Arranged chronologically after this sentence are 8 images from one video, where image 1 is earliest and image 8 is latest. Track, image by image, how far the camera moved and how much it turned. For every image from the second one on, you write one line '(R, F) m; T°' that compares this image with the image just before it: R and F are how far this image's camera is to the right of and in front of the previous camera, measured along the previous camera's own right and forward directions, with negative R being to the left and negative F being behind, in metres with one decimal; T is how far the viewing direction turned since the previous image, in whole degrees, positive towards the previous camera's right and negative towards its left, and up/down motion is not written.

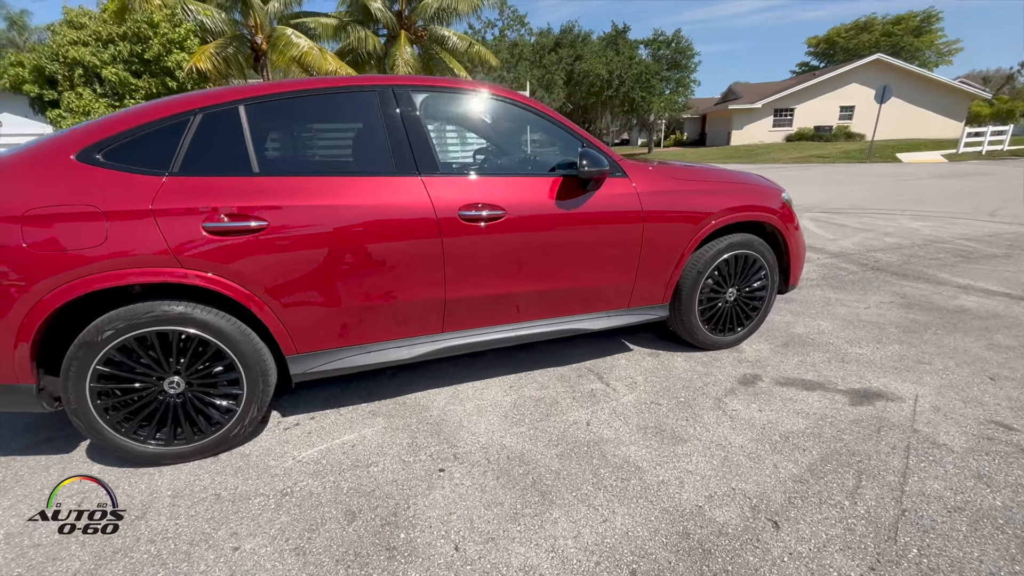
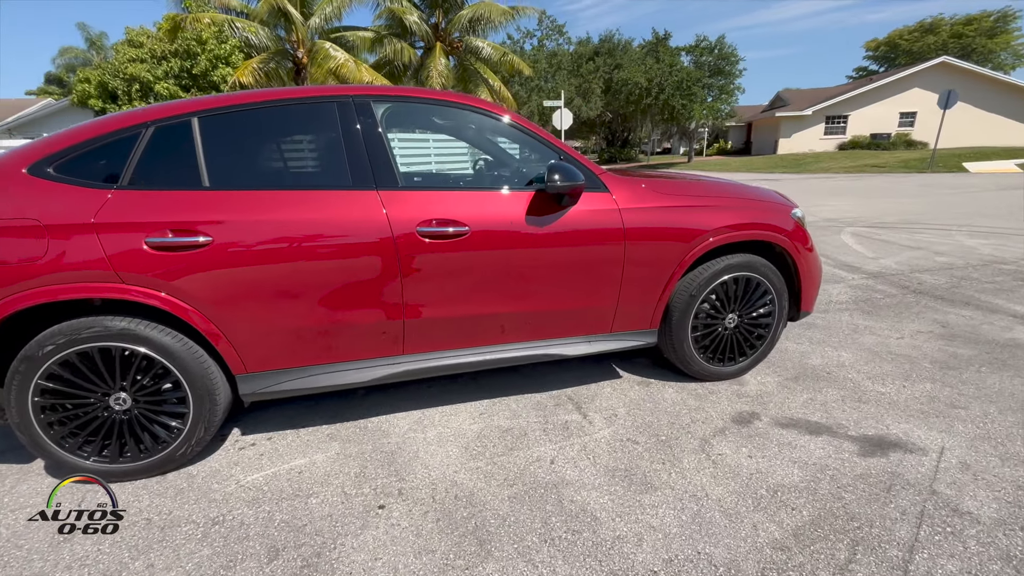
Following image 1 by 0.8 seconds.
(+0.4, +0.2) m; -5°
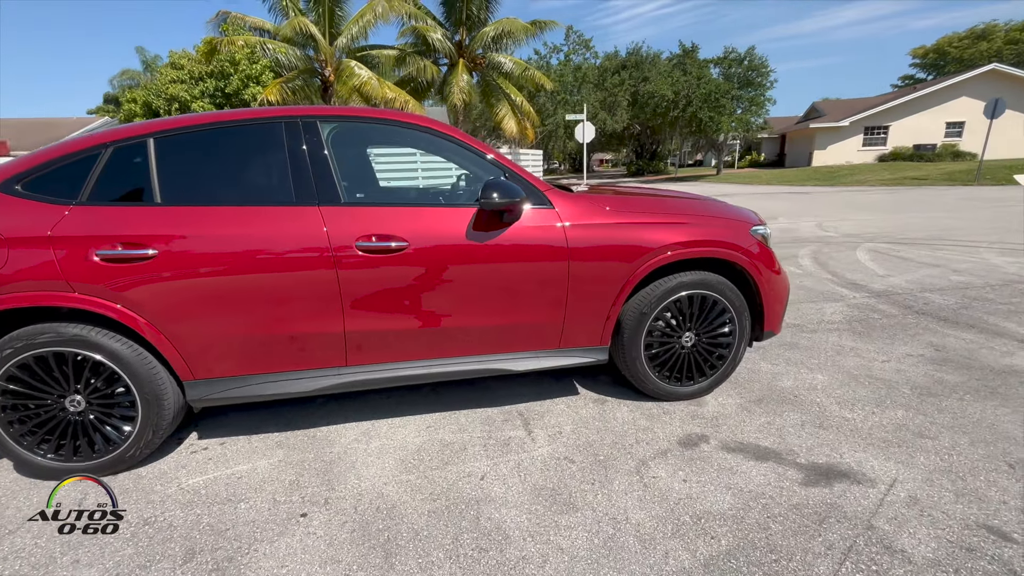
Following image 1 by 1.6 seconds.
(+0.5, 0.0) m; -4°
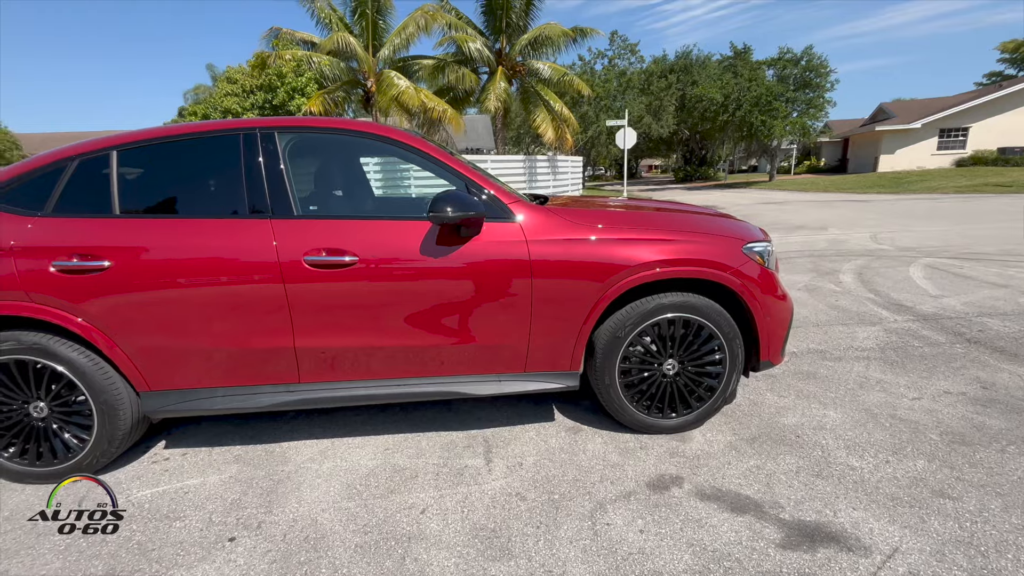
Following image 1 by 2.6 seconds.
(+0.5, +0.2) m; -6°
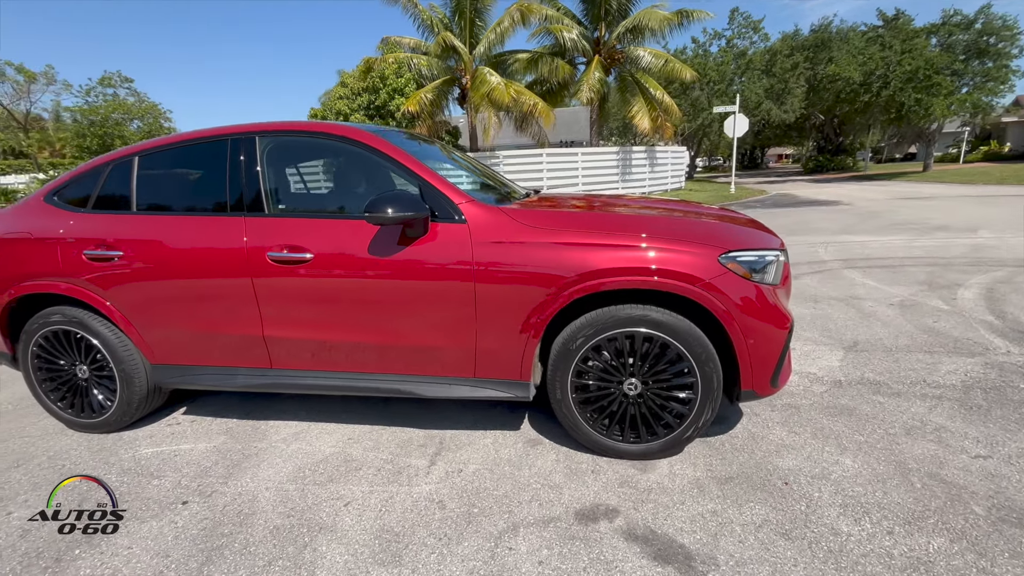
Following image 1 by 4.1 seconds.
(+0.8, +0.2) m; -13°
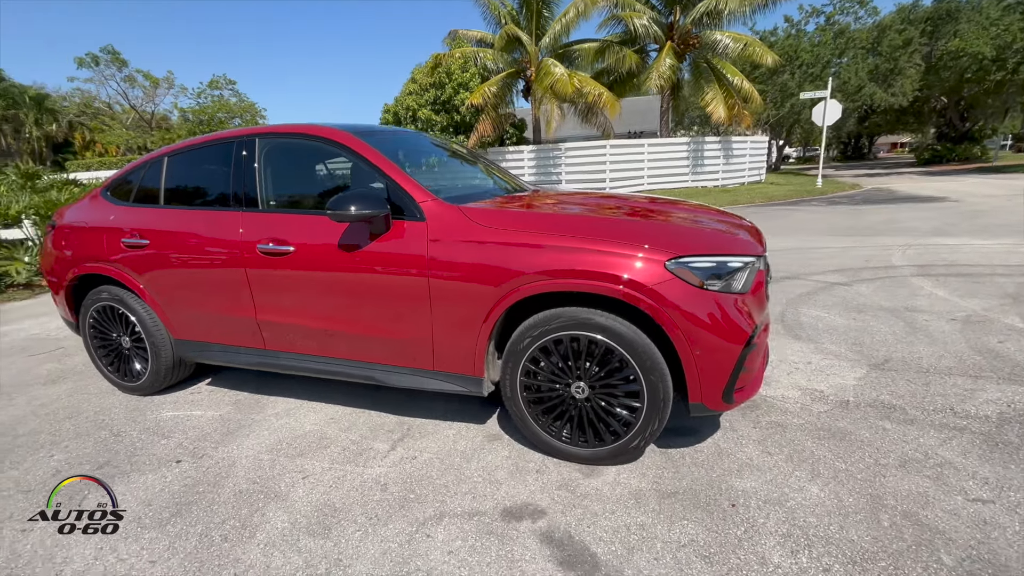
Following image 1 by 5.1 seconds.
(+0.6, 0.0) m; -9°
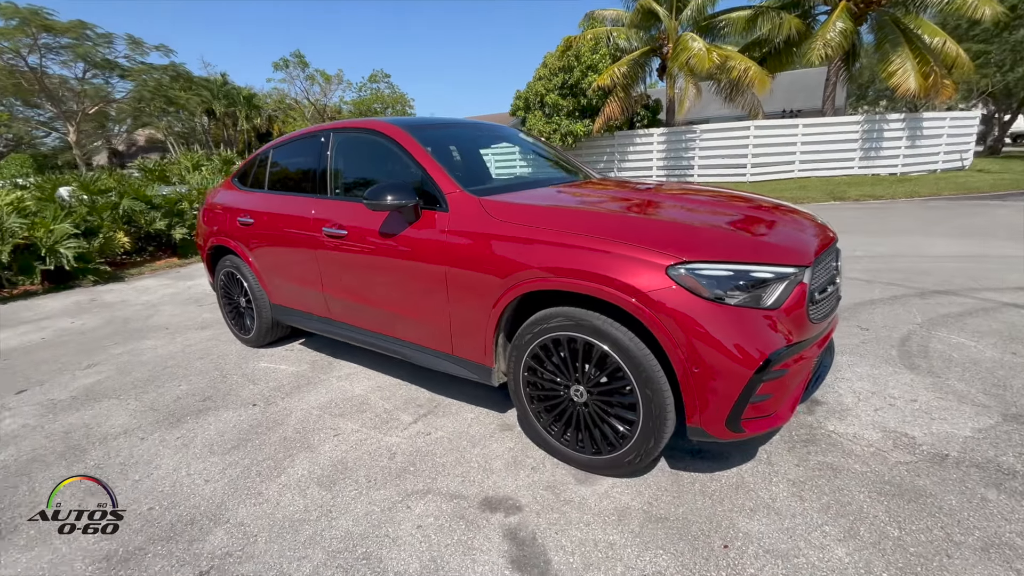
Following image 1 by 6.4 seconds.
(+0.6, +0.1) m; -16°
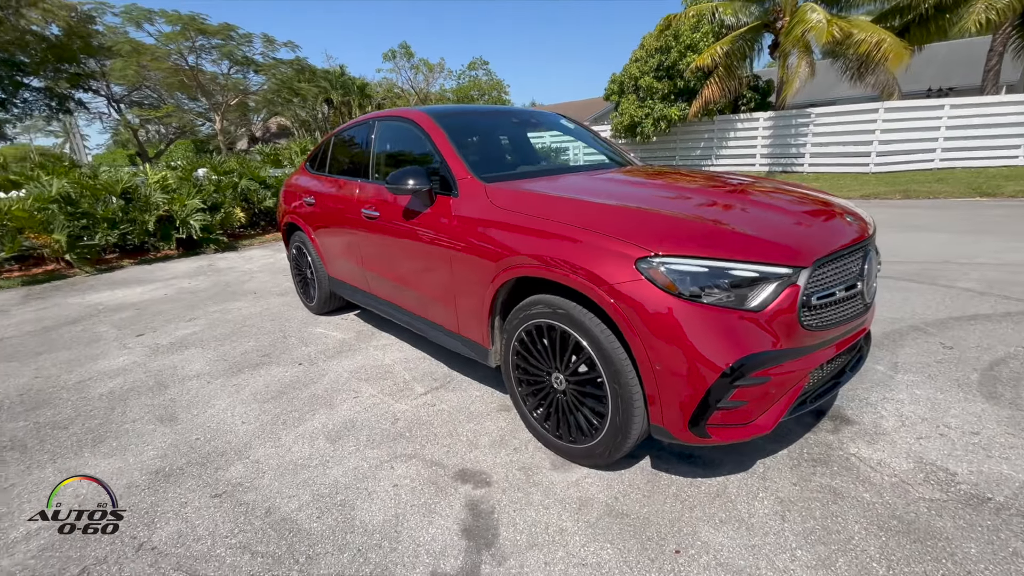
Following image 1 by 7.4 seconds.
(+0.5, 0.0) m; -11°
